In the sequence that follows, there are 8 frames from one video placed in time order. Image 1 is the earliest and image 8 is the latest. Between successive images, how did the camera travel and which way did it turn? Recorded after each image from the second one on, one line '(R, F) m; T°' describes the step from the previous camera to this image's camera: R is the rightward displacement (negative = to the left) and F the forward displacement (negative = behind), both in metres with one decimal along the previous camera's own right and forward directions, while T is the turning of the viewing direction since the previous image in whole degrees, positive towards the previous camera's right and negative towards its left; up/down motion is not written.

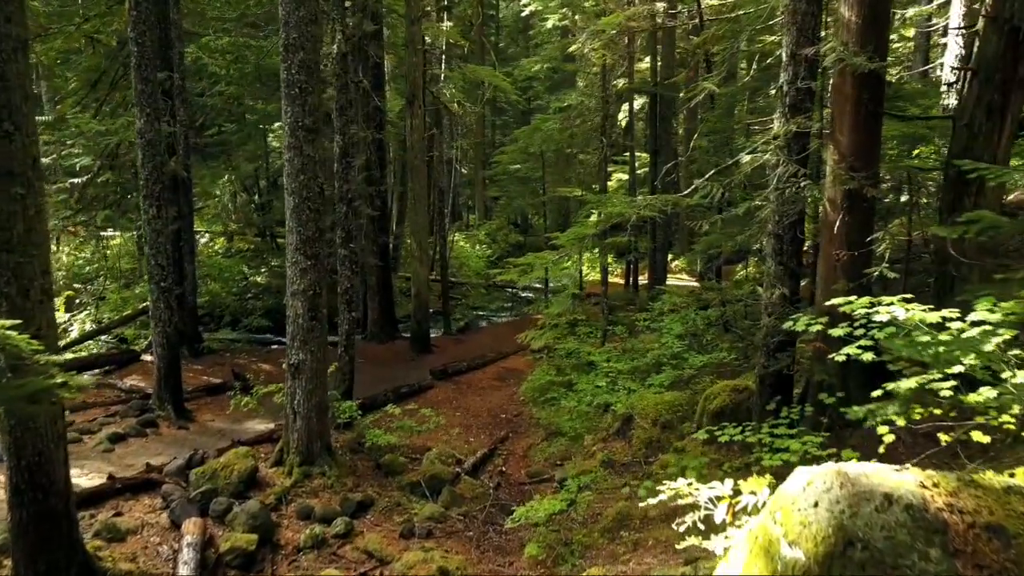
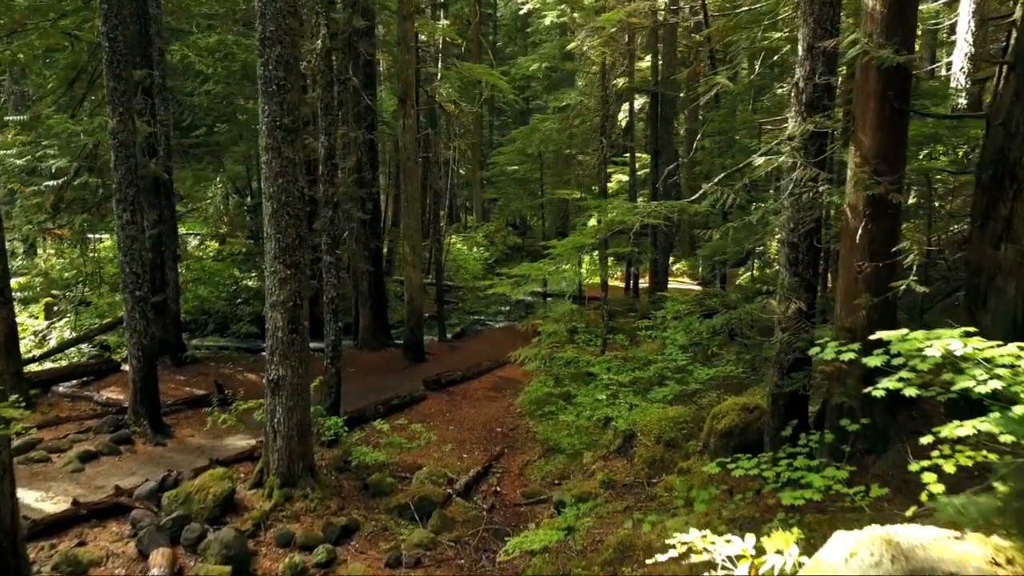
(+0.1, +0.6) m; 0°
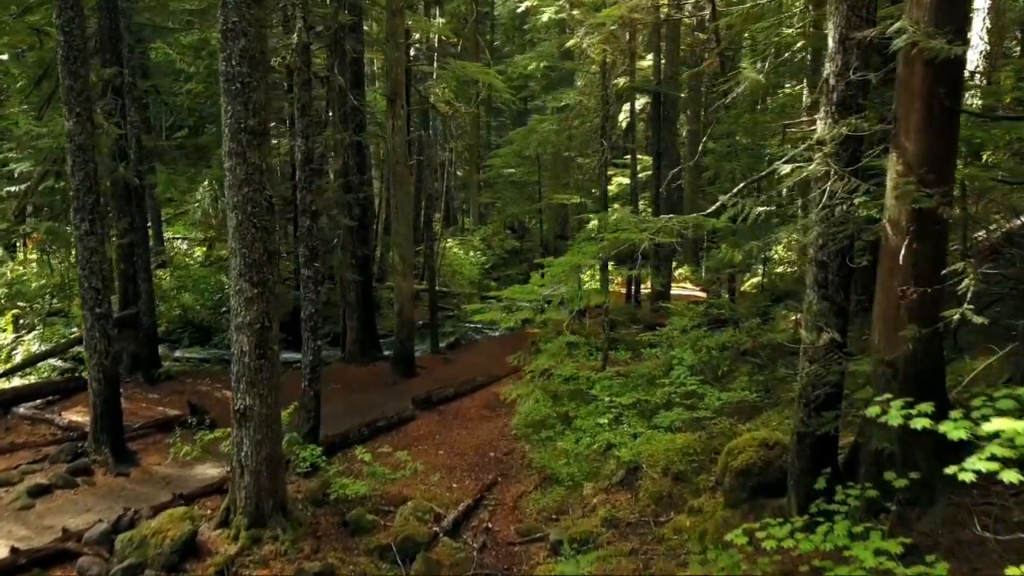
(+0.1, +0.8) m; 0°
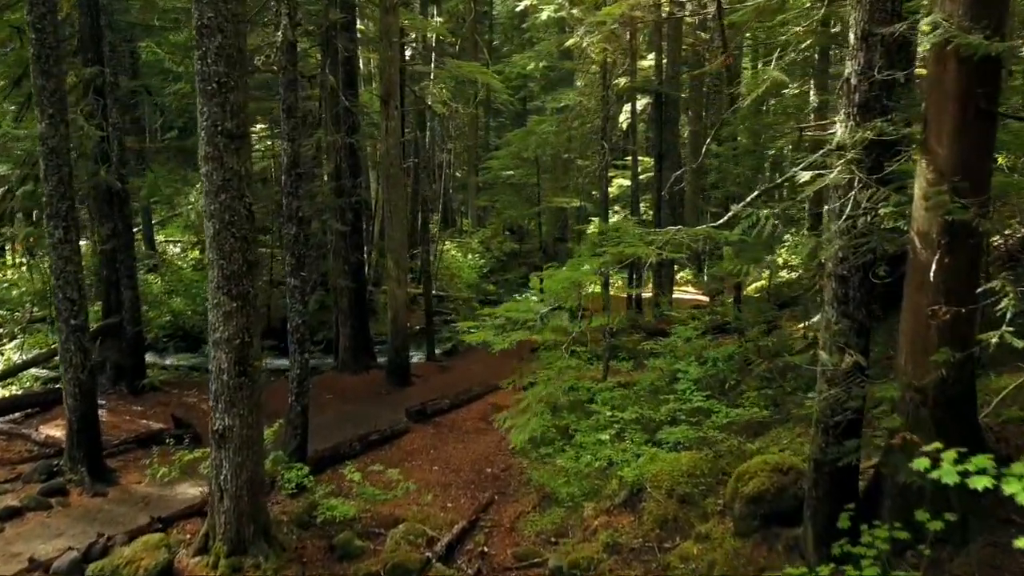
(0.0, +0.4) m; 0°
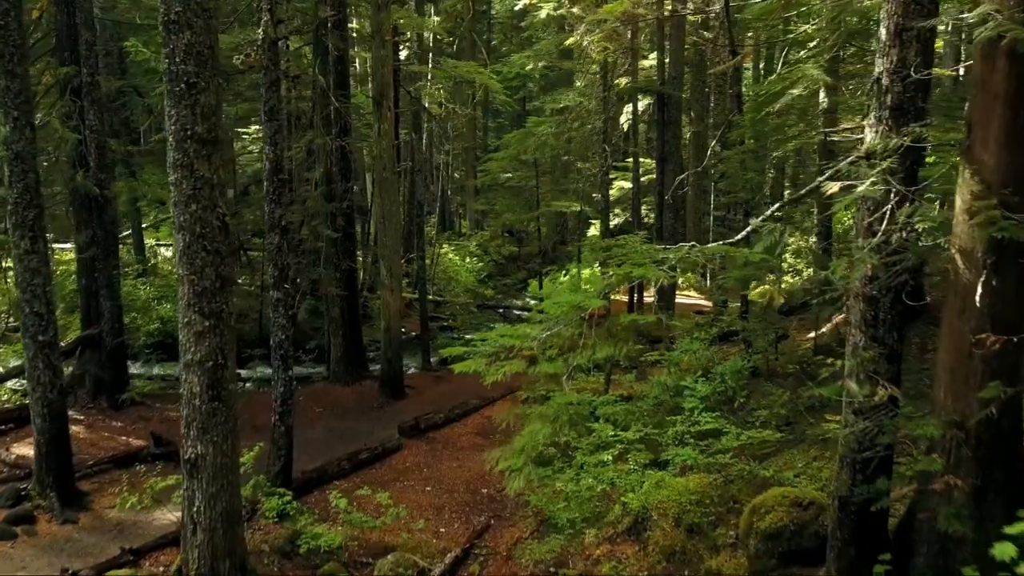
(0.0, +0.5) m; 0°
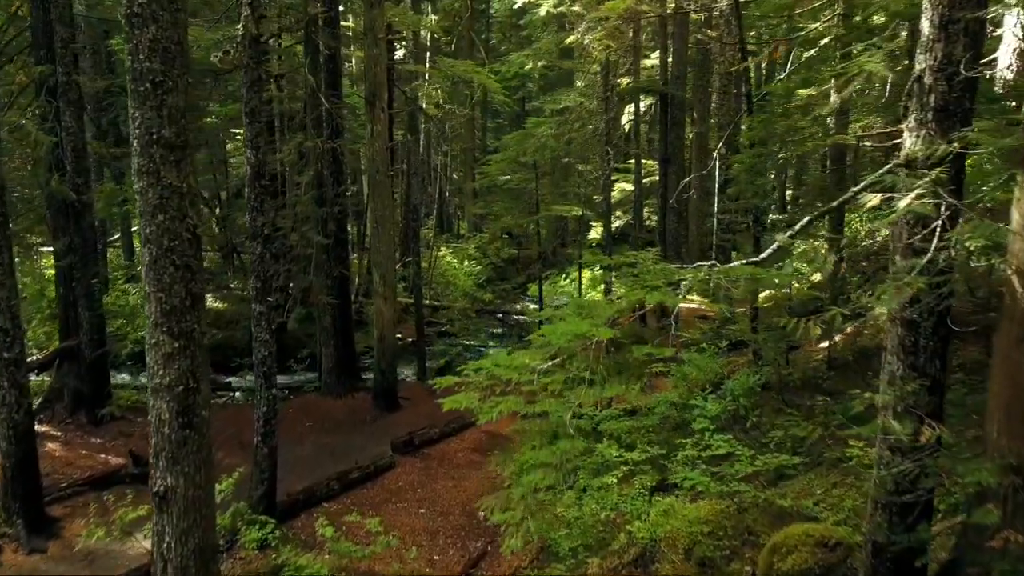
(0.0, +0.5) m; 0°
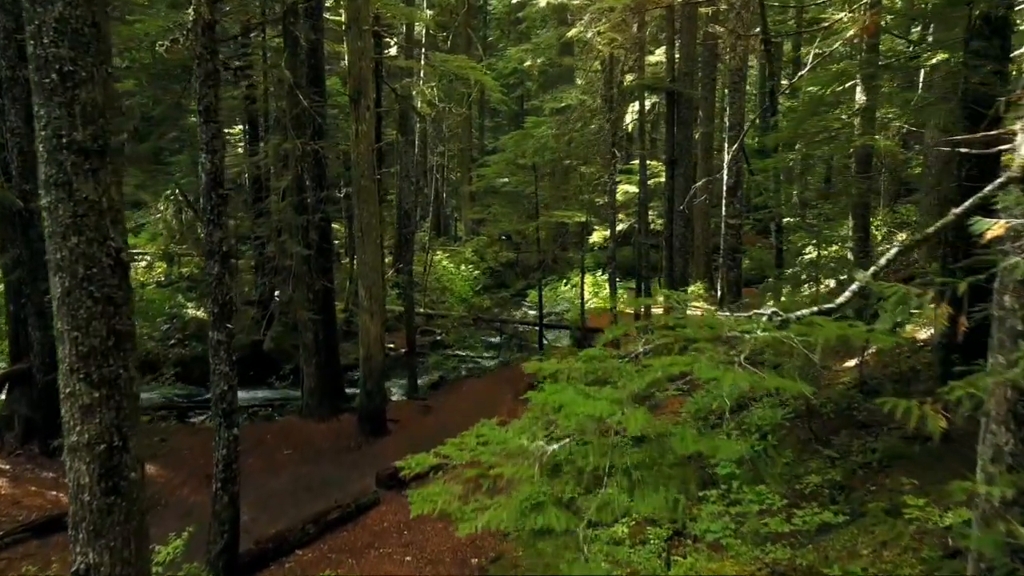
(0.0, +1.0) m; 0°
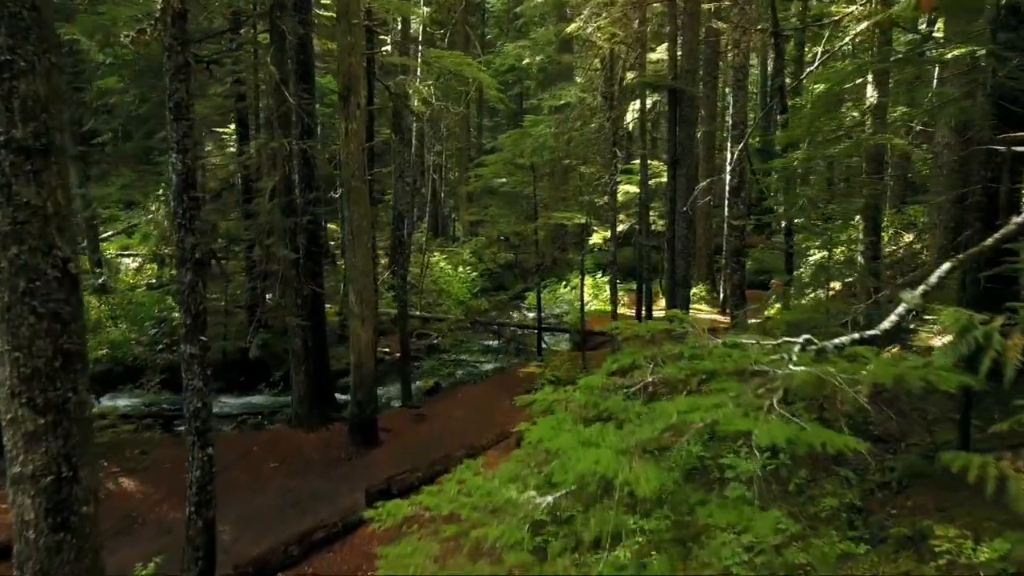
(+0.1, +0.5) m; 0°
